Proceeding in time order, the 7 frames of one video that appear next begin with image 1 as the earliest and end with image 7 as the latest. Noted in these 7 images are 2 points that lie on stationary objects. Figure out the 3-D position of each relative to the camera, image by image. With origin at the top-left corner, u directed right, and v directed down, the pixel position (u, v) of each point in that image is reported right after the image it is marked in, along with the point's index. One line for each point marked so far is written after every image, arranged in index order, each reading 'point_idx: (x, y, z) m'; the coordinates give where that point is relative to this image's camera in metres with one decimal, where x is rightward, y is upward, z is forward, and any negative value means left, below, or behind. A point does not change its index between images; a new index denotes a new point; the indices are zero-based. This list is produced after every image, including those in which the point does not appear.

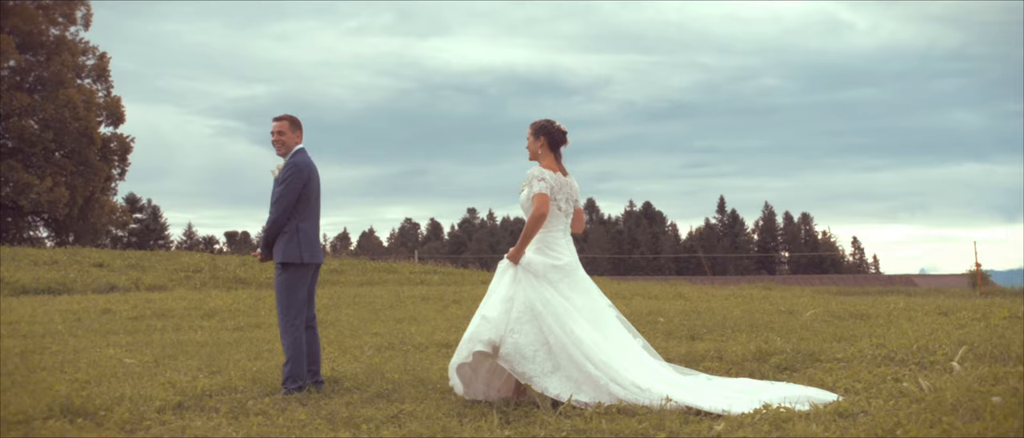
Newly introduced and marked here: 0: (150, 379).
0: (-4.6, -2.0, +11.3) m
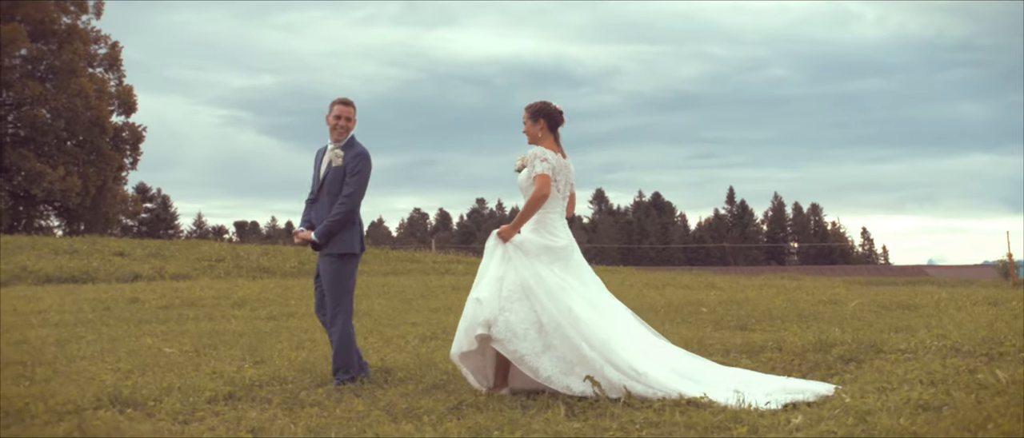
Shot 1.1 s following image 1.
0: (-4.0, -1.9, +11.2) m
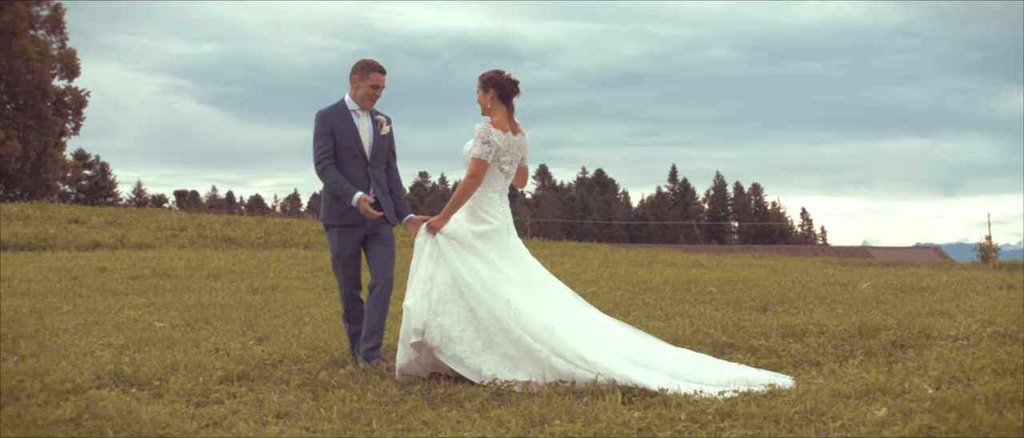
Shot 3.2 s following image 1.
0: (-3.8, -1.5, +10.6) m
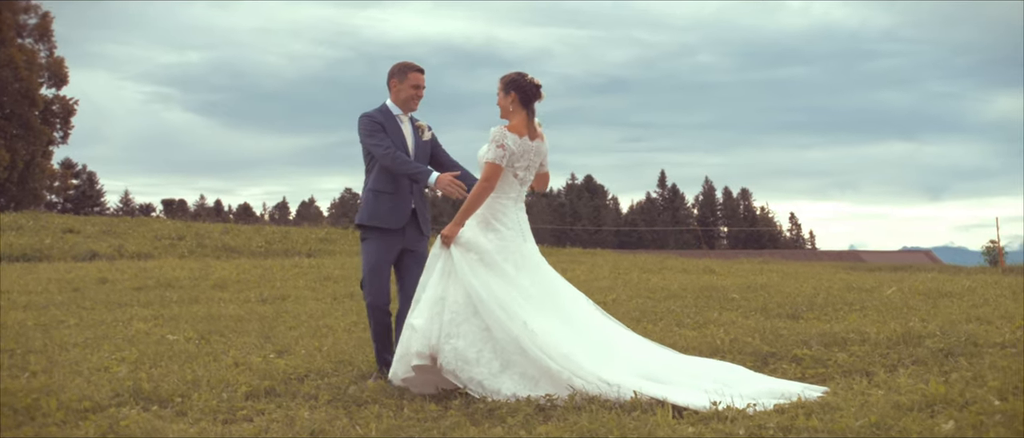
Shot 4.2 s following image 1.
0: (-3.5, -1.6, +10.4) m
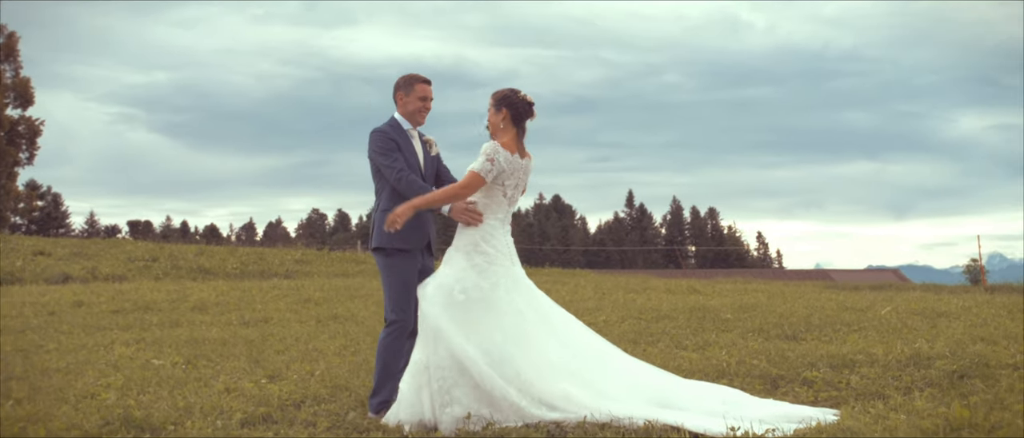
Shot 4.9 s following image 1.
0: (-3.5, -1.9, +10.1) m
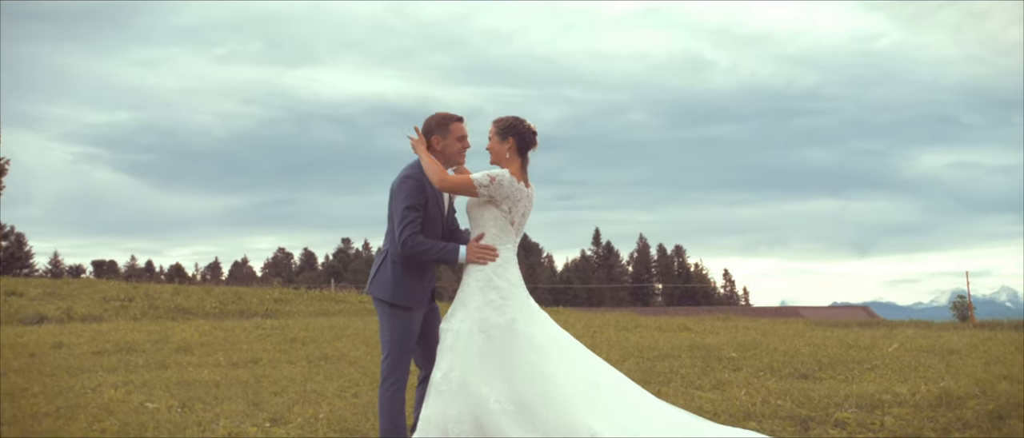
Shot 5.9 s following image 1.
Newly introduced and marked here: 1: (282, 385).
0: (-3.4, -2.3, +9.7) m
1: (-3.6, -2.6, +13.9) m
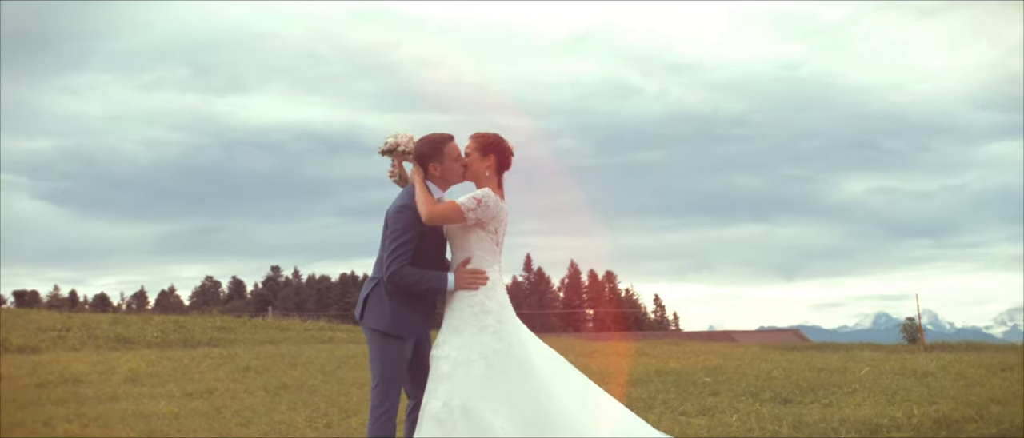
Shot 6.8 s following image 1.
0: (-3.5, -2.5, +9.2) m
1: (-4.0, -3.0, +13.4) m
